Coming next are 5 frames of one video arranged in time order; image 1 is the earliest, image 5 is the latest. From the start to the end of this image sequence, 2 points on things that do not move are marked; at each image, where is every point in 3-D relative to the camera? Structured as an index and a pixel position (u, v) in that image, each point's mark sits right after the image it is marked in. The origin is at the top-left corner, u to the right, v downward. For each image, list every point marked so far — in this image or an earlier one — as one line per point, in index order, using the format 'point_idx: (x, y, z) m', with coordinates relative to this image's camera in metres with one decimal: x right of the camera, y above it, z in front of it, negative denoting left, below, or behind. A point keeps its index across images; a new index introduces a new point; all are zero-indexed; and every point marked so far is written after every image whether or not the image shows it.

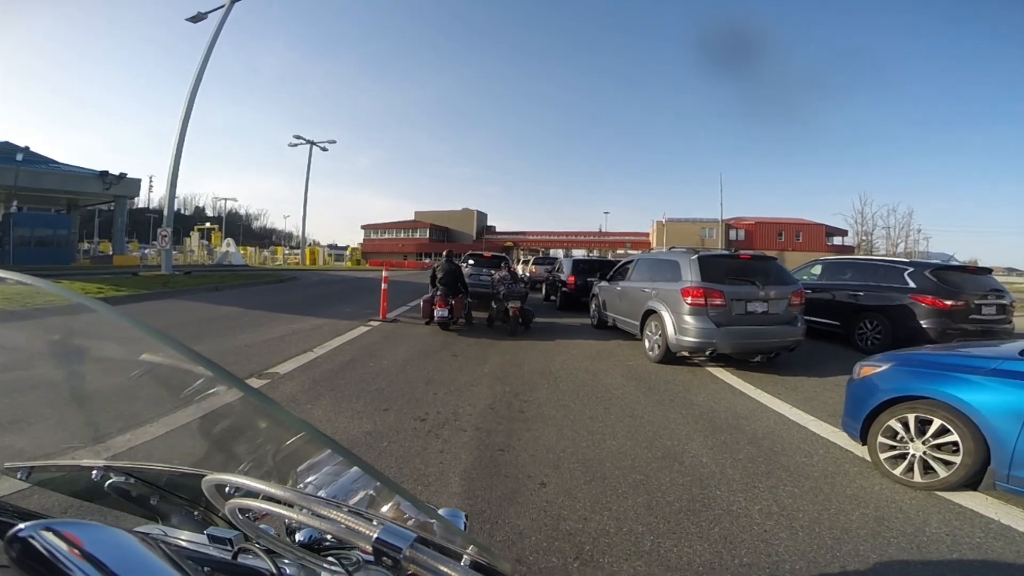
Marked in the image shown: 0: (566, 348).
0: (+1.1, -1.0, +8.9) m
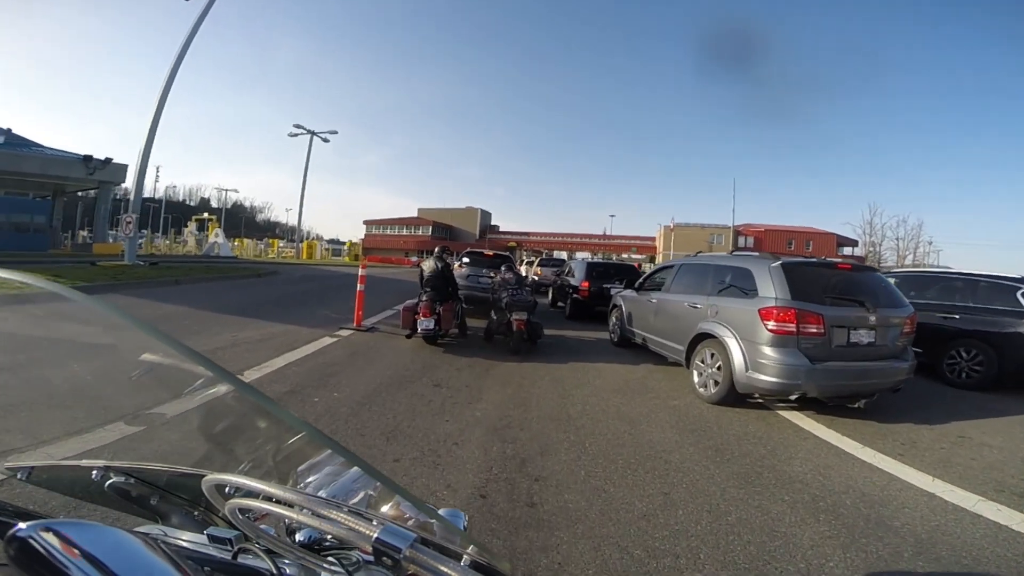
0: (+1.2, -1.1, +6.9) m
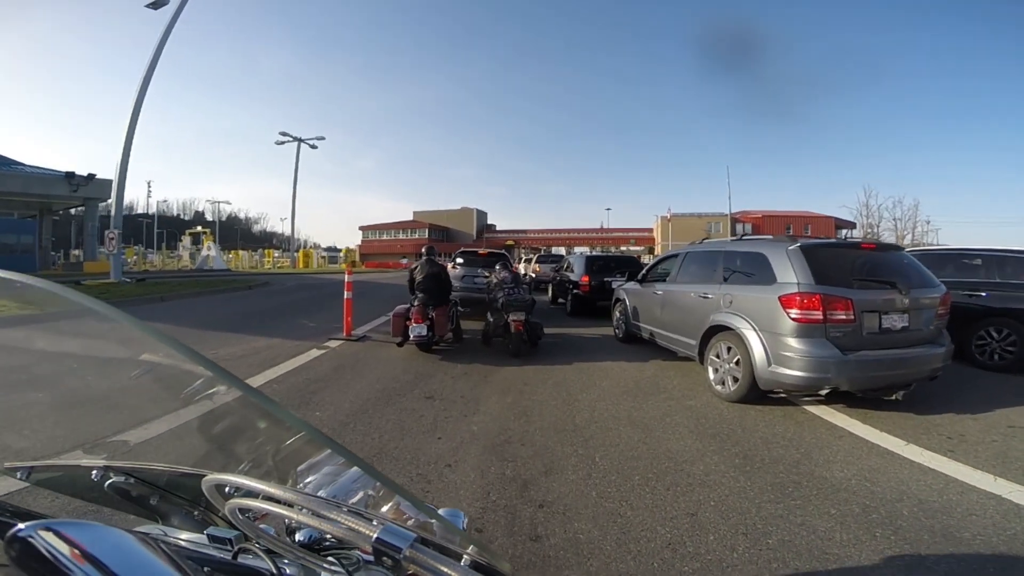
0: (+1.2, -1.1, +6.4) m
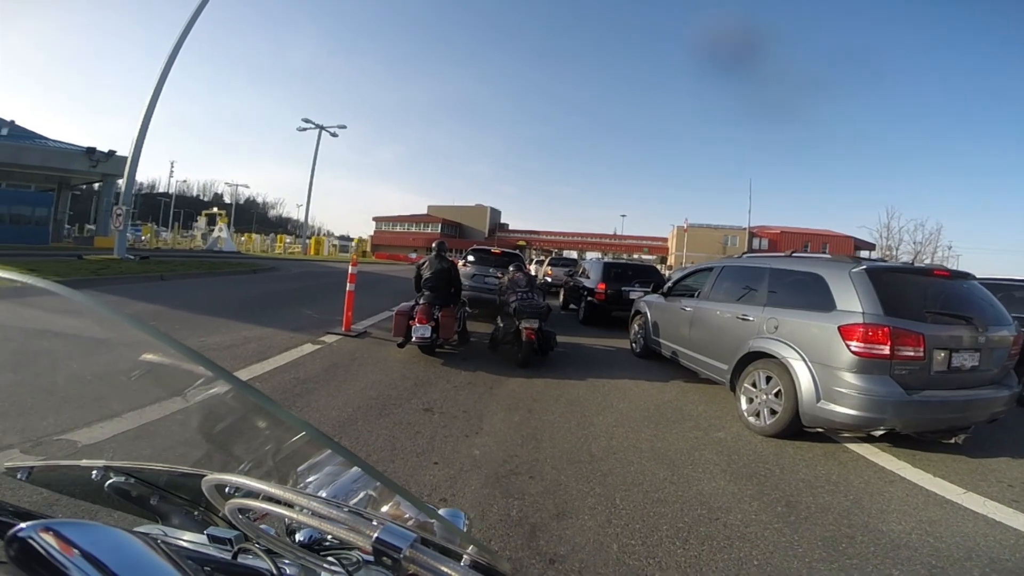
0: (+1.3, -1.2, +5.8) m
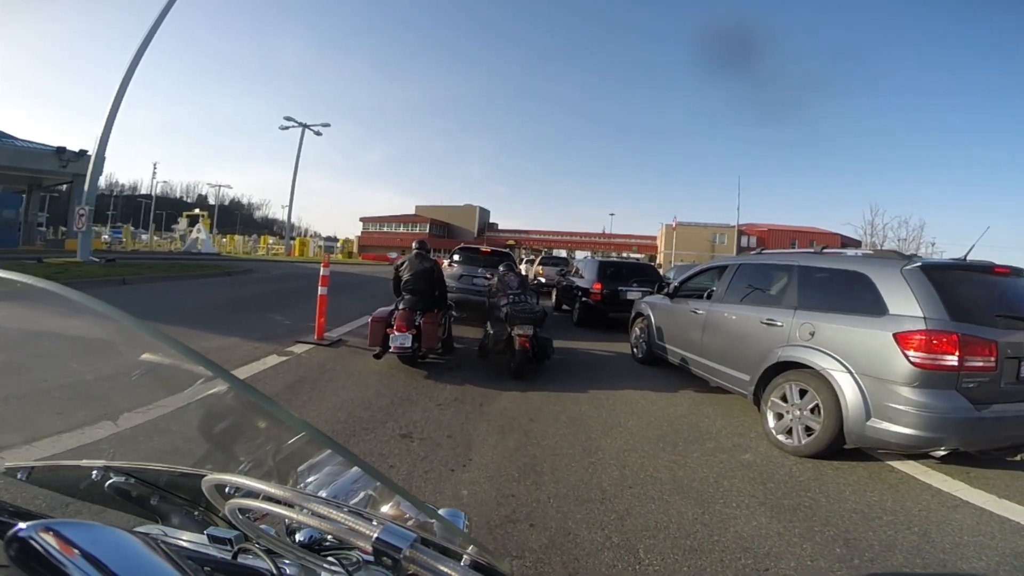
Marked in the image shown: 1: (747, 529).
0: (+1.2, -1.2, +5.1) m
1: (+1.3, -1.4, +3.1) m
